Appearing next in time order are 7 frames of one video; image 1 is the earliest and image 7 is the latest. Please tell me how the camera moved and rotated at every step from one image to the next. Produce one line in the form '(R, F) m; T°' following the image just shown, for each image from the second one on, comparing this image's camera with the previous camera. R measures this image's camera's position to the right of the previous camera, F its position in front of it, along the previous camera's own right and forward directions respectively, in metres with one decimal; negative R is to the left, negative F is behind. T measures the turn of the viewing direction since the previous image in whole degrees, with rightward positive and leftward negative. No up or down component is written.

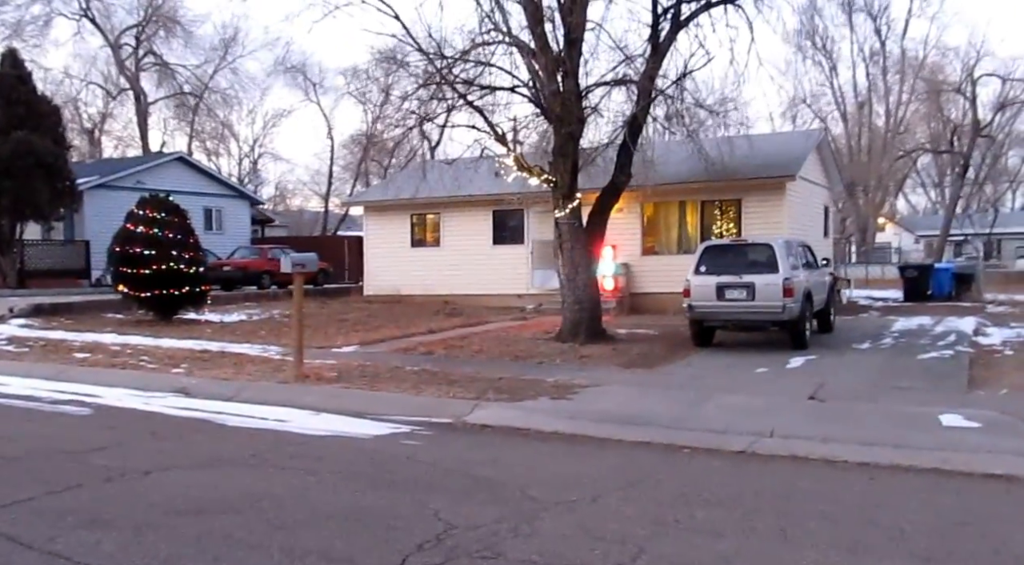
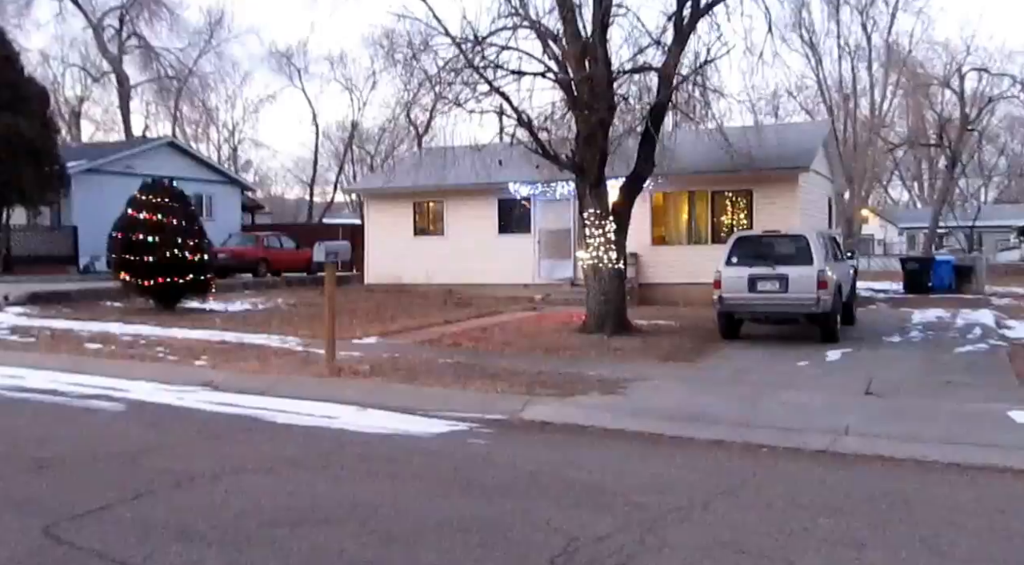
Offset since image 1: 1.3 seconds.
(-0.9, +0.4) m; +2°
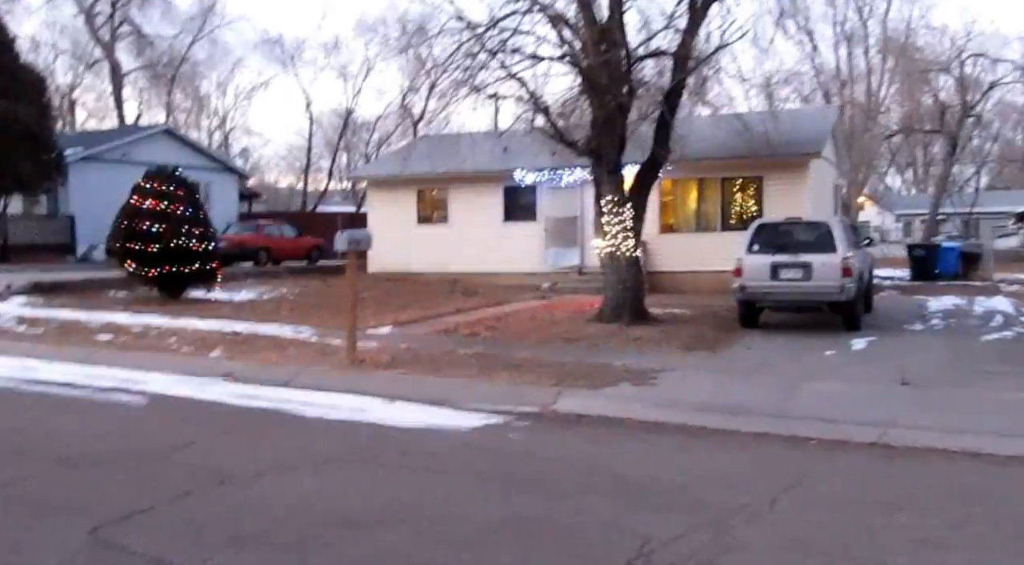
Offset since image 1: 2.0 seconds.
(-0.4, +0.3) m; +1°
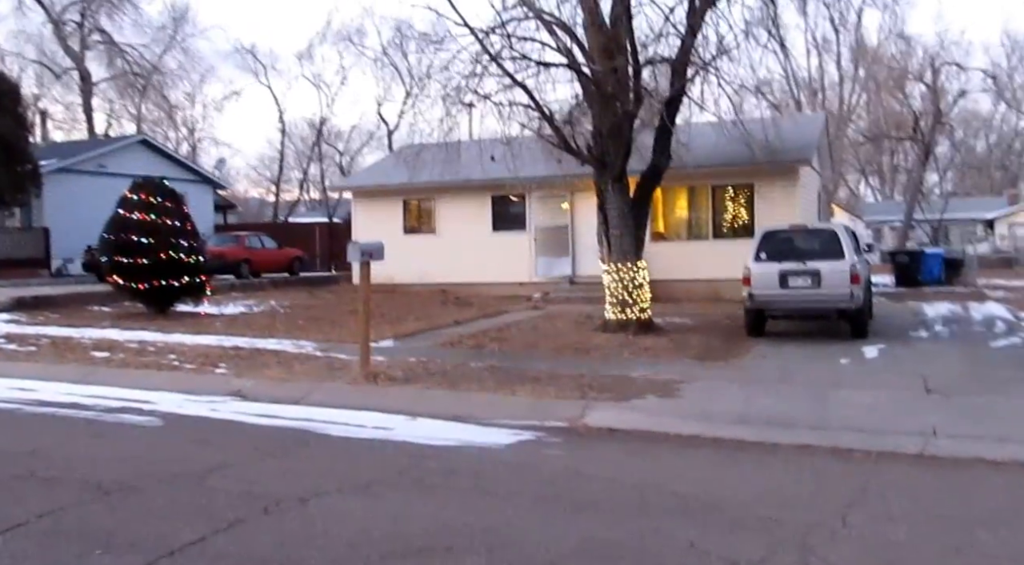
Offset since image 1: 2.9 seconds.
(-0.6, +0.3) m; +2°
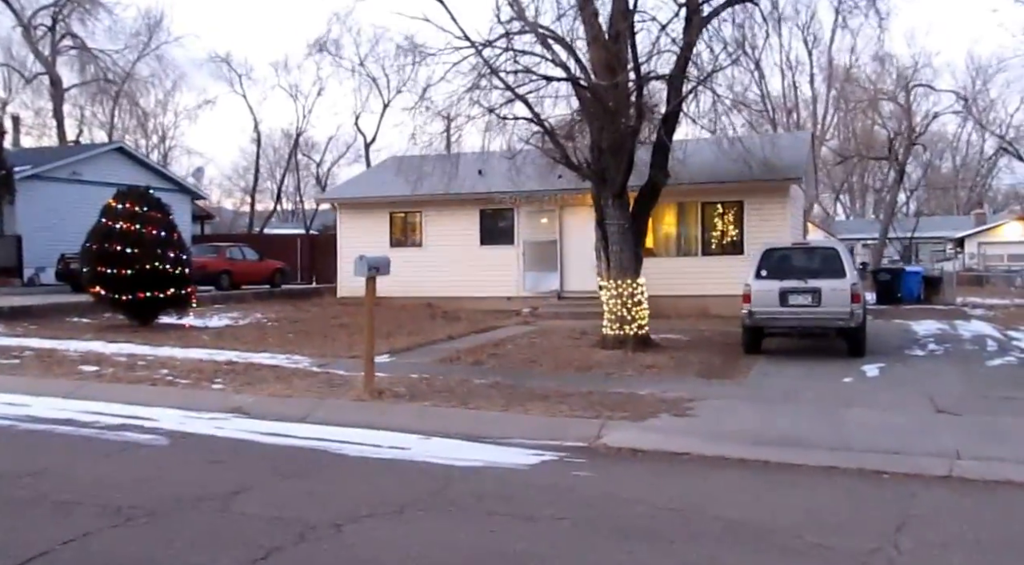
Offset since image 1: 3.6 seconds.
(-0.5, +0.2) m; +2°
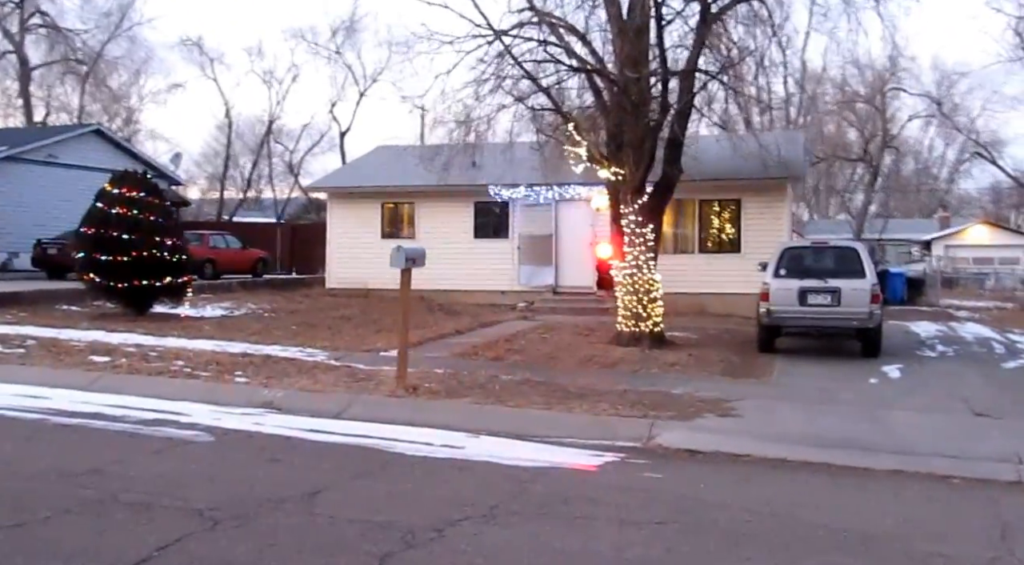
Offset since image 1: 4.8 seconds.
(-0.9, +0.3) m; +3°
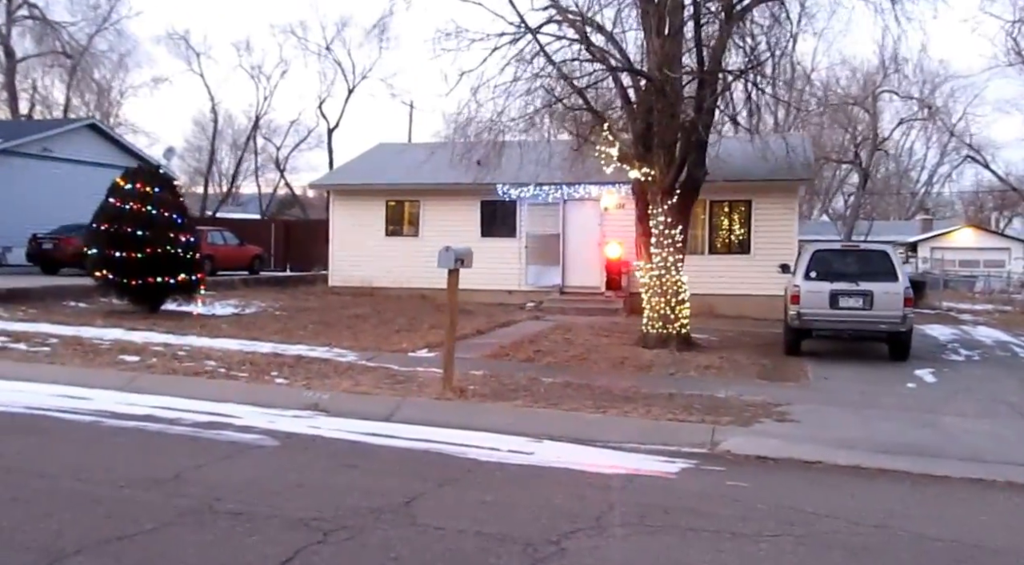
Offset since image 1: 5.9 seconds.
(-0.8, +0.2) m; +2°
